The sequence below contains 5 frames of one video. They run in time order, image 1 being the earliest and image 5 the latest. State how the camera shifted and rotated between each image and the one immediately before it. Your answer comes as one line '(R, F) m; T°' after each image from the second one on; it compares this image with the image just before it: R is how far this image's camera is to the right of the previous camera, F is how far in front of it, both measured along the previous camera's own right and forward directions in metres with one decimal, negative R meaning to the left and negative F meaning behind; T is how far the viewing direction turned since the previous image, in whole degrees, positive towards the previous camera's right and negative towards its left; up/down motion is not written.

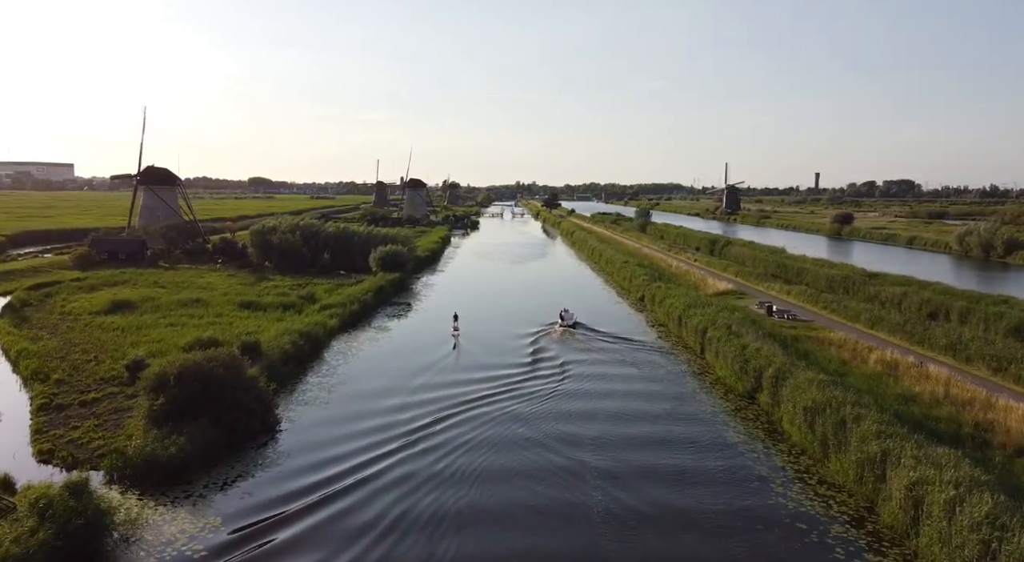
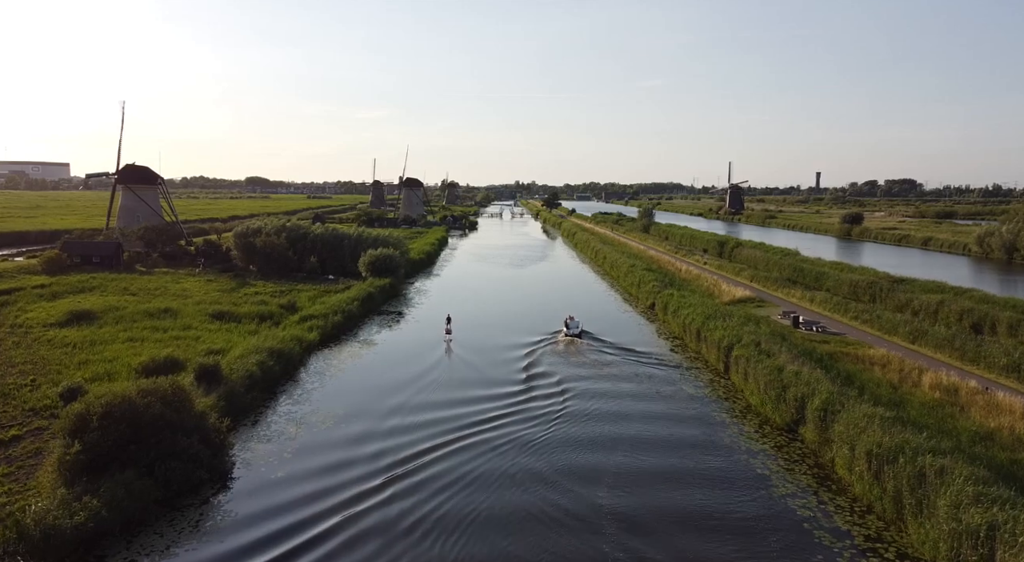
(0.0, +2.2) m; 0°
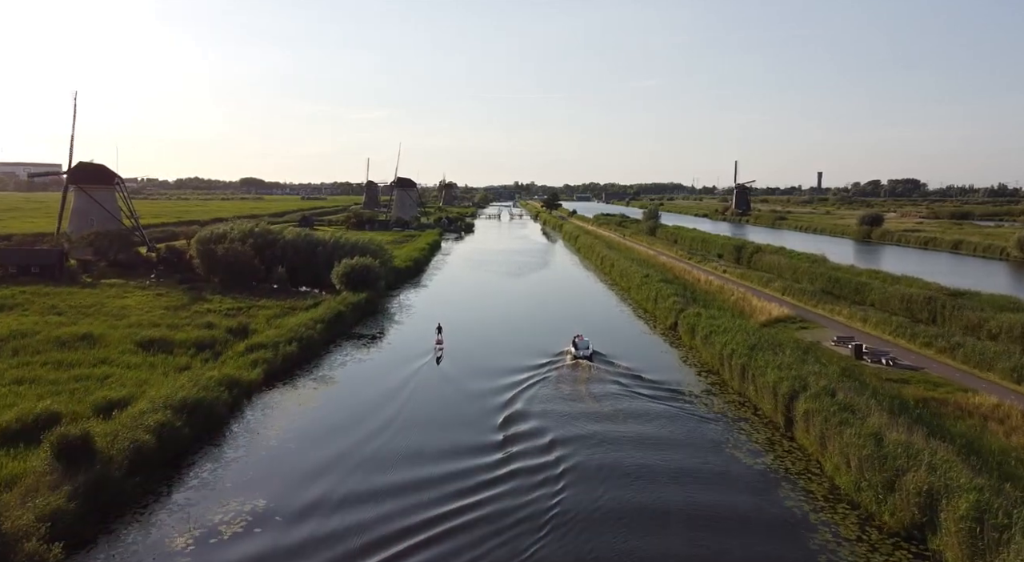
(+0.1, +4.1) m; 0°
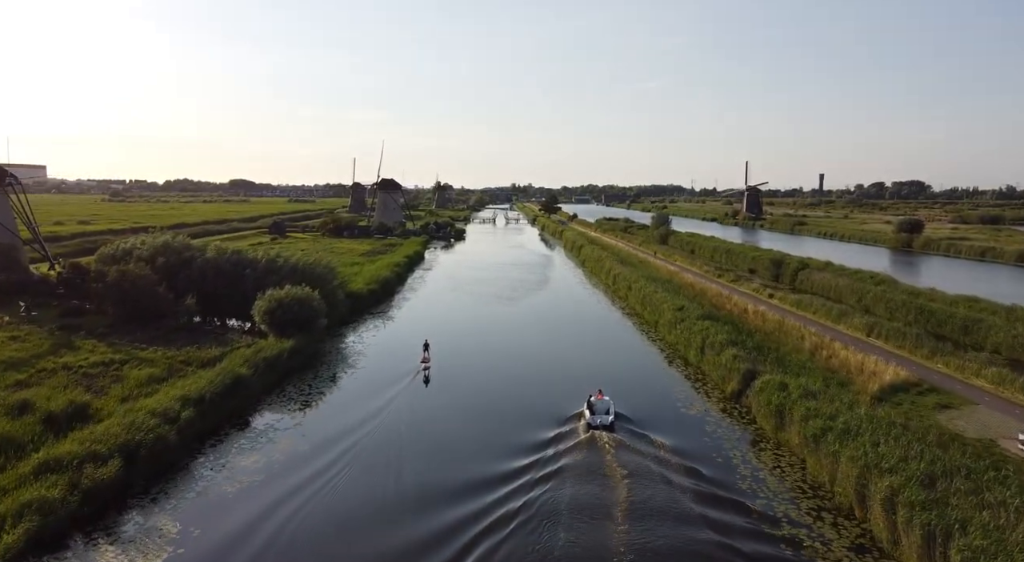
(+0.2, +7.3) m; 0°
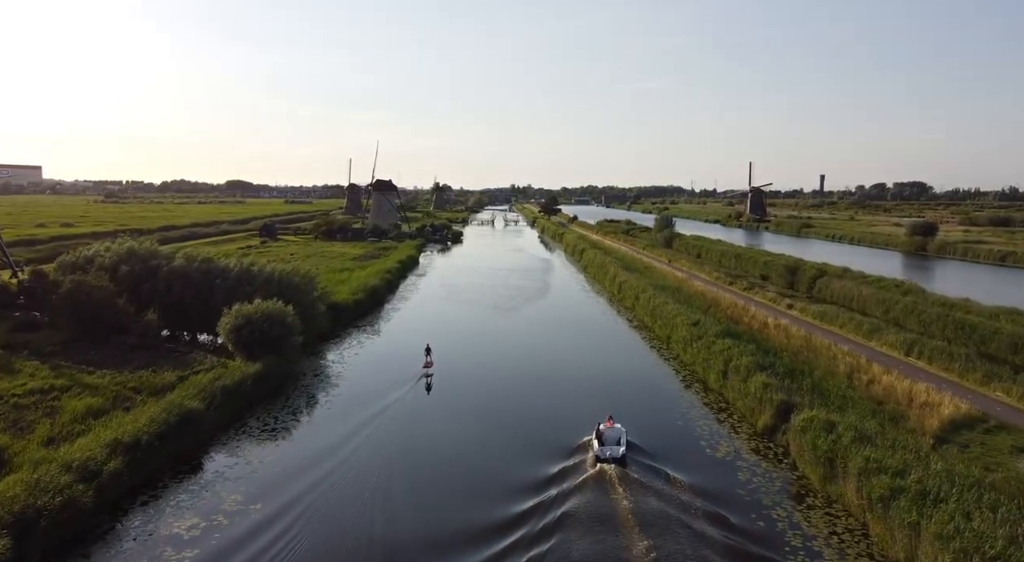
(0.0, +2.1) m; 0°
